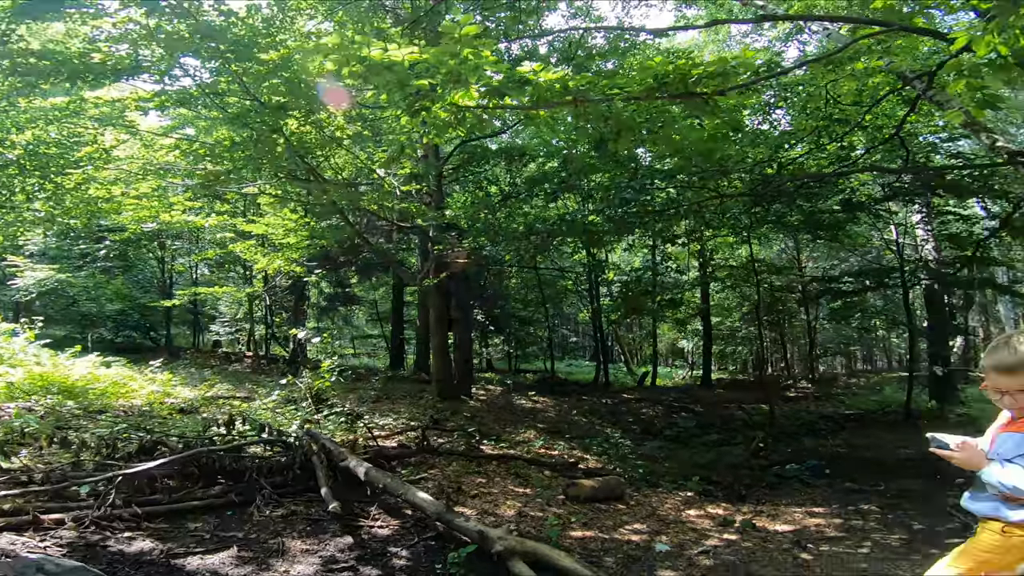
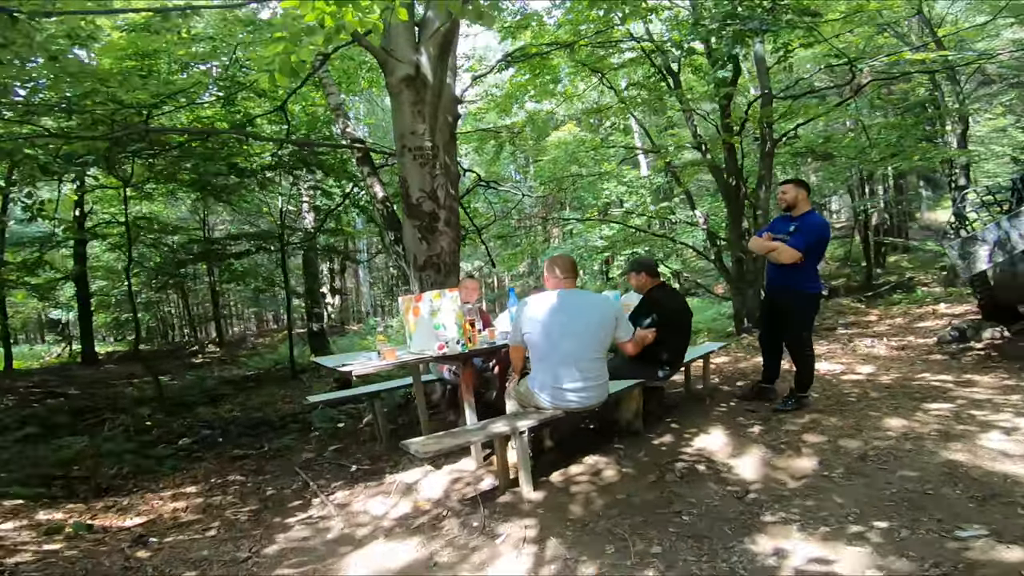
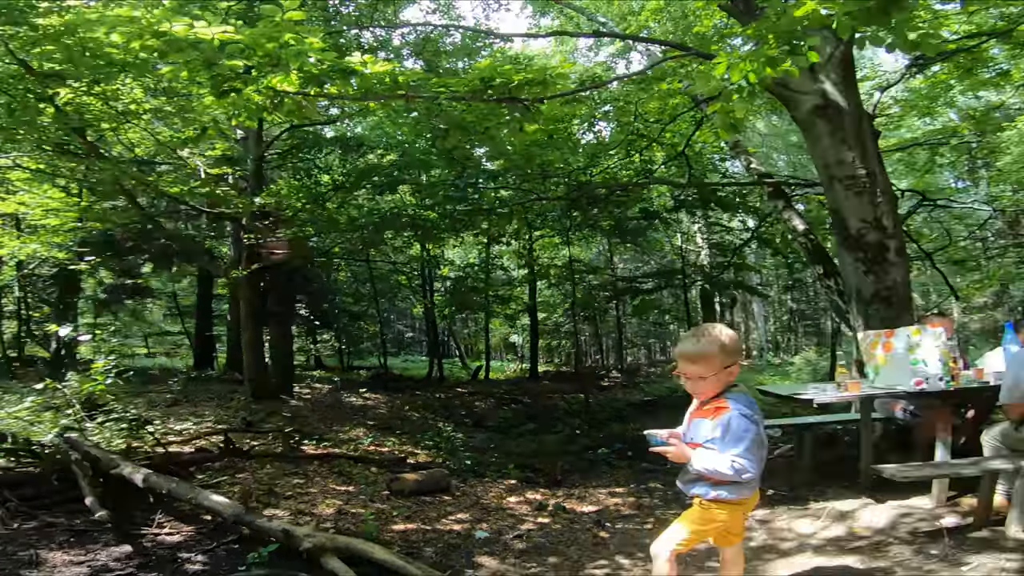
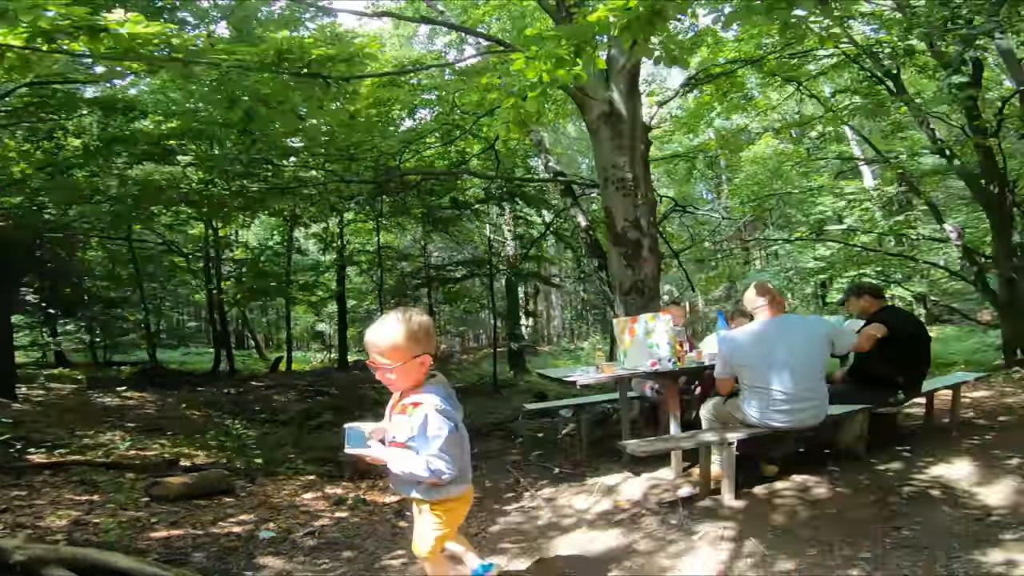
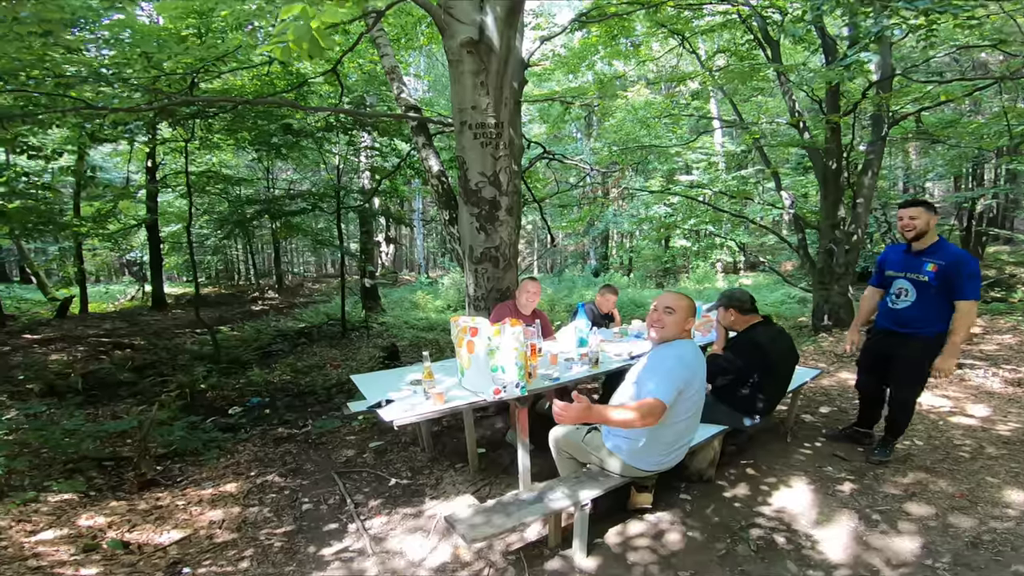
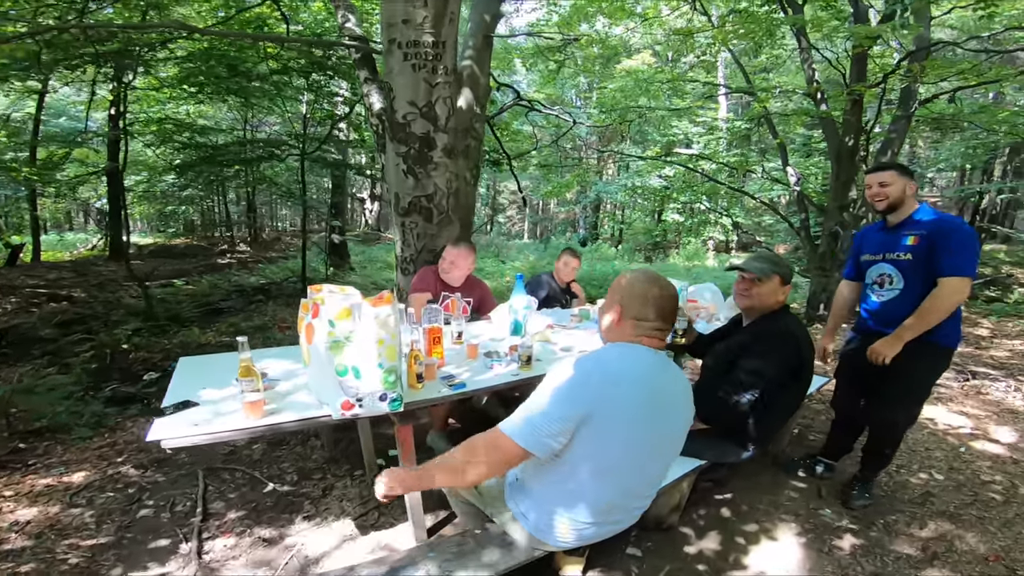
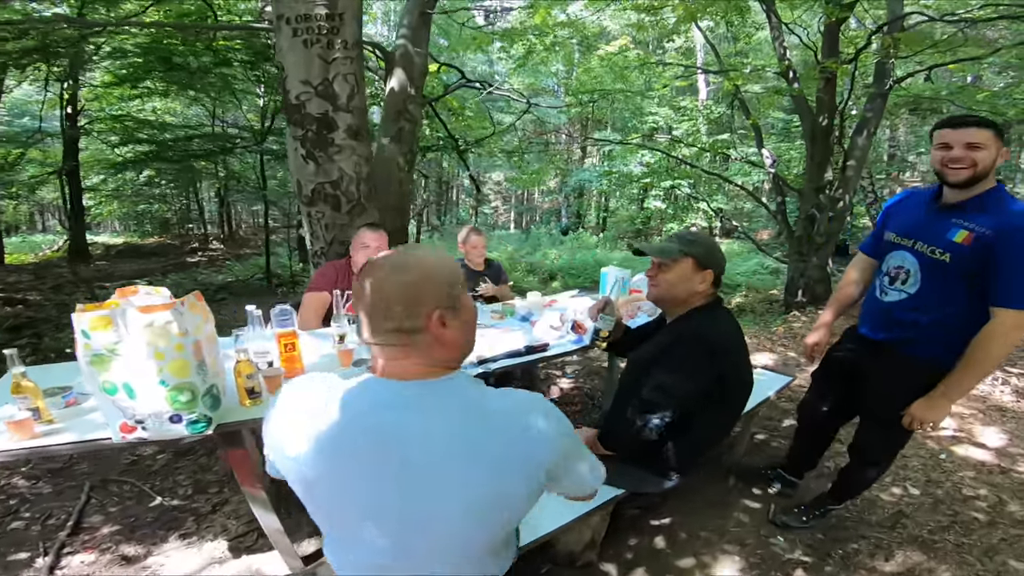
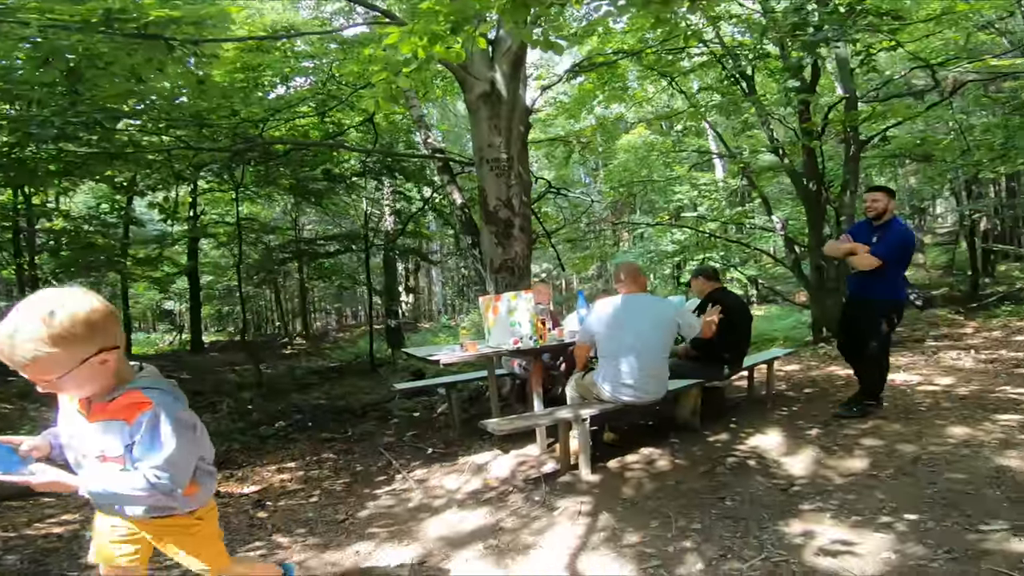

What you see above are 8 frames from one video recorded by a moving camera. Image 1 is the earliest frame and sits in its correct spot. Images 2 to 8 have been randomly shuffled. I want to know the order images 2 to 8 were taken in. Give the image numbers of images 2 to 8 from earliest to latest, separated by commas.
3, 4, 8, 2, 5, 6, 7
